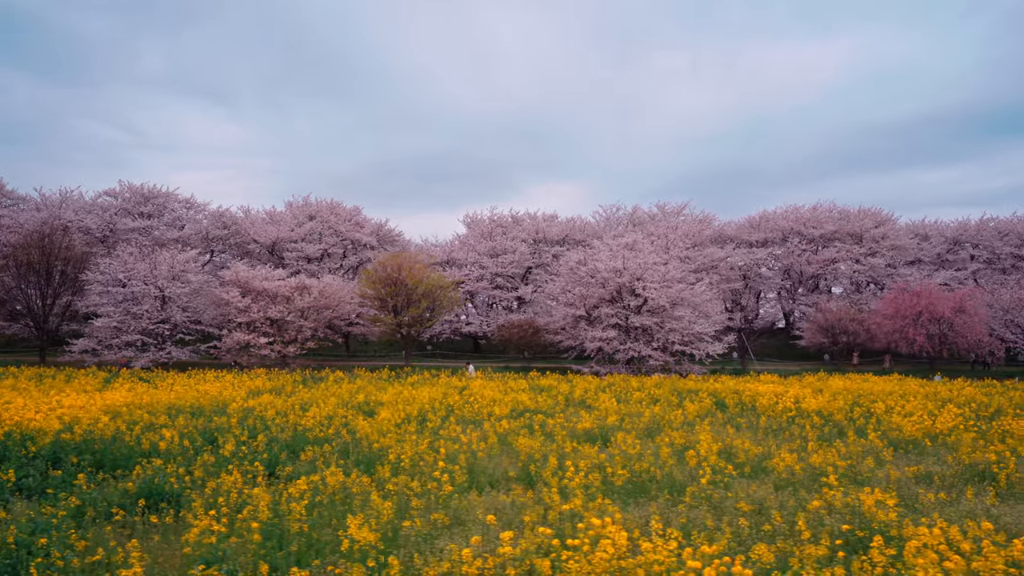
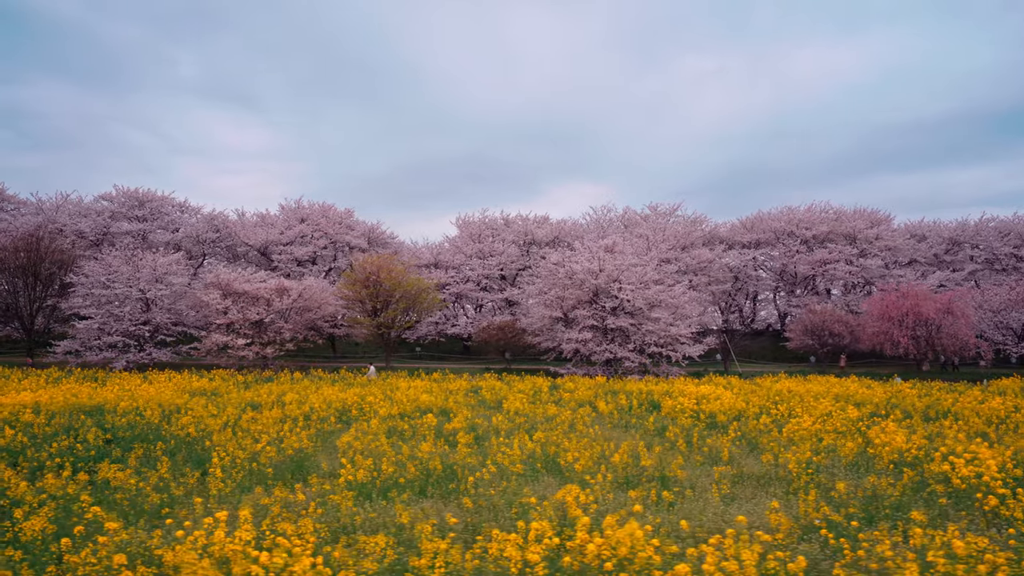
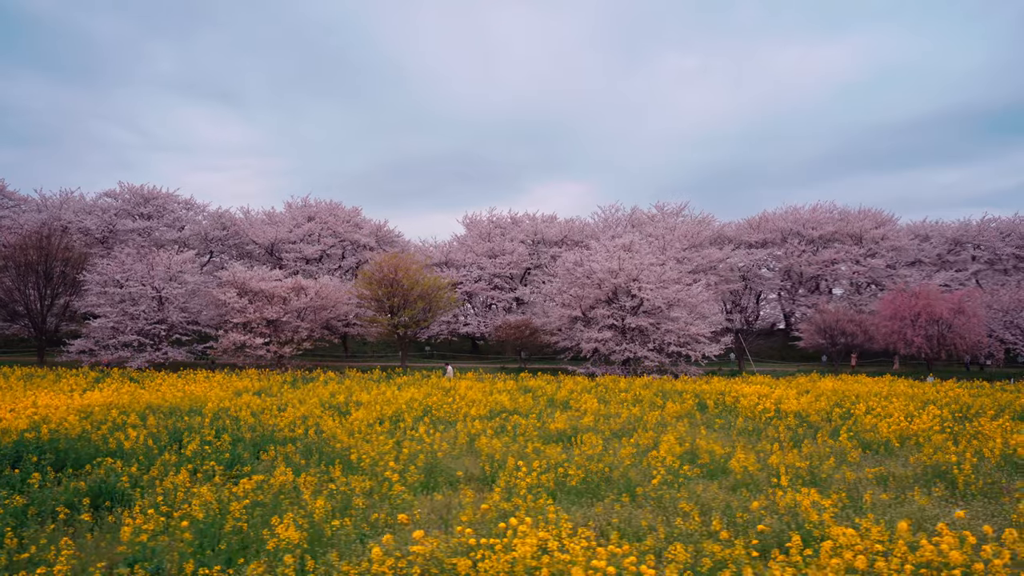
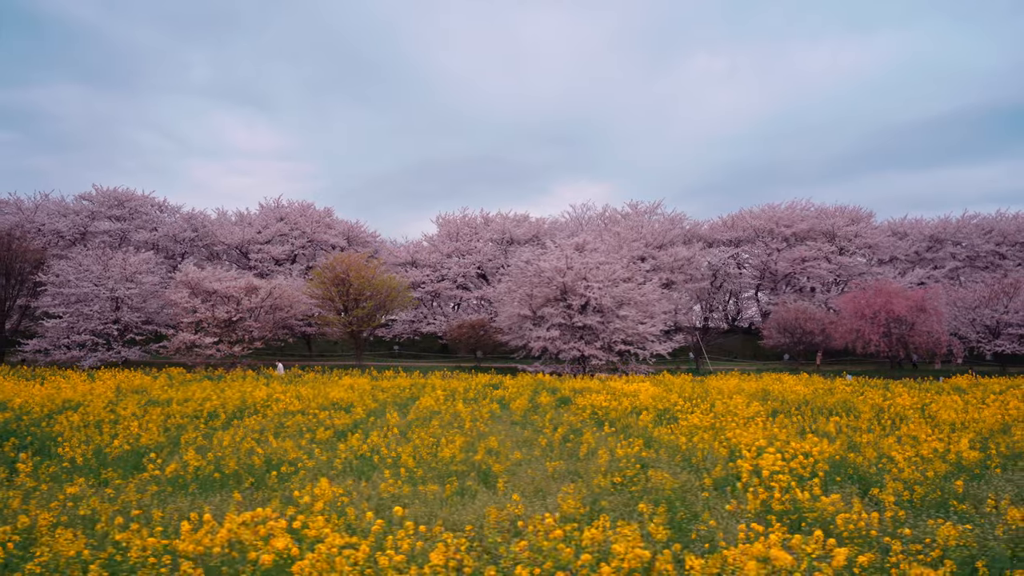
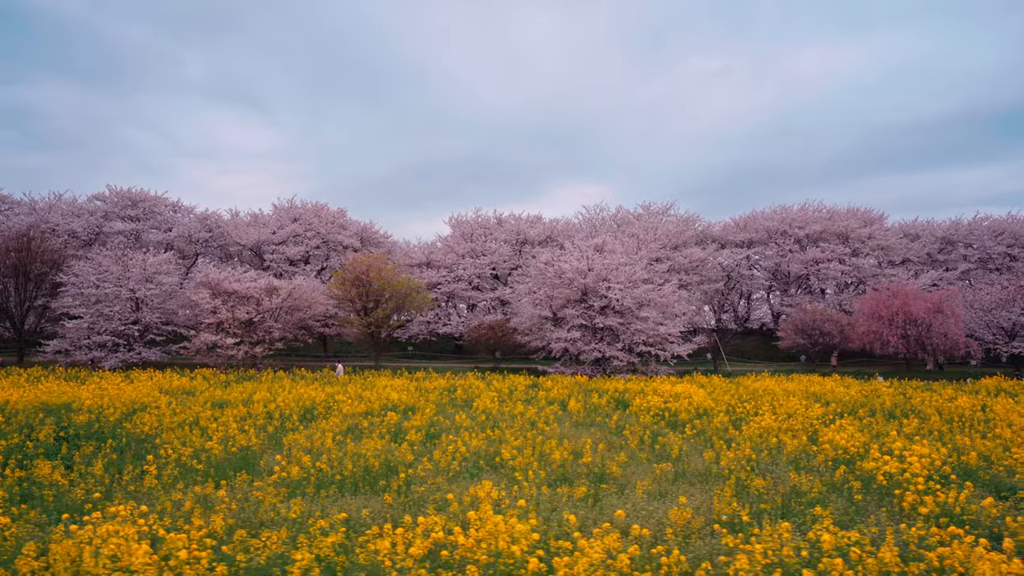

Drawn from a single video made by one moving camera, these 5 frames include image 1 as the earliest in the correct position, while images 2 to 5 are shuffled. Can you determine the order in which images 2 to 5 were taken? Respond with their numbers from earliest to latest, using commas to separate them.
3, 2, 5, 4
